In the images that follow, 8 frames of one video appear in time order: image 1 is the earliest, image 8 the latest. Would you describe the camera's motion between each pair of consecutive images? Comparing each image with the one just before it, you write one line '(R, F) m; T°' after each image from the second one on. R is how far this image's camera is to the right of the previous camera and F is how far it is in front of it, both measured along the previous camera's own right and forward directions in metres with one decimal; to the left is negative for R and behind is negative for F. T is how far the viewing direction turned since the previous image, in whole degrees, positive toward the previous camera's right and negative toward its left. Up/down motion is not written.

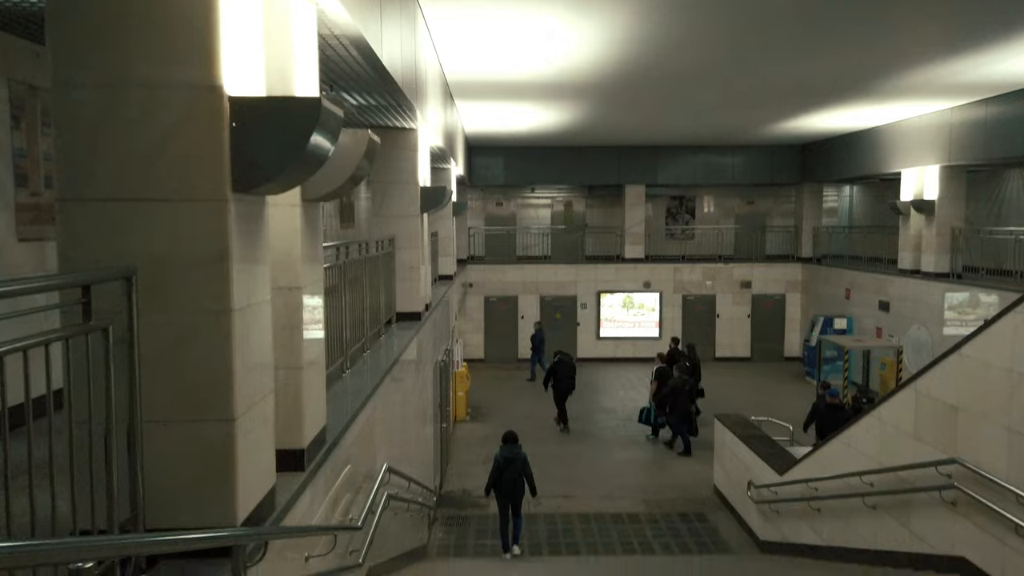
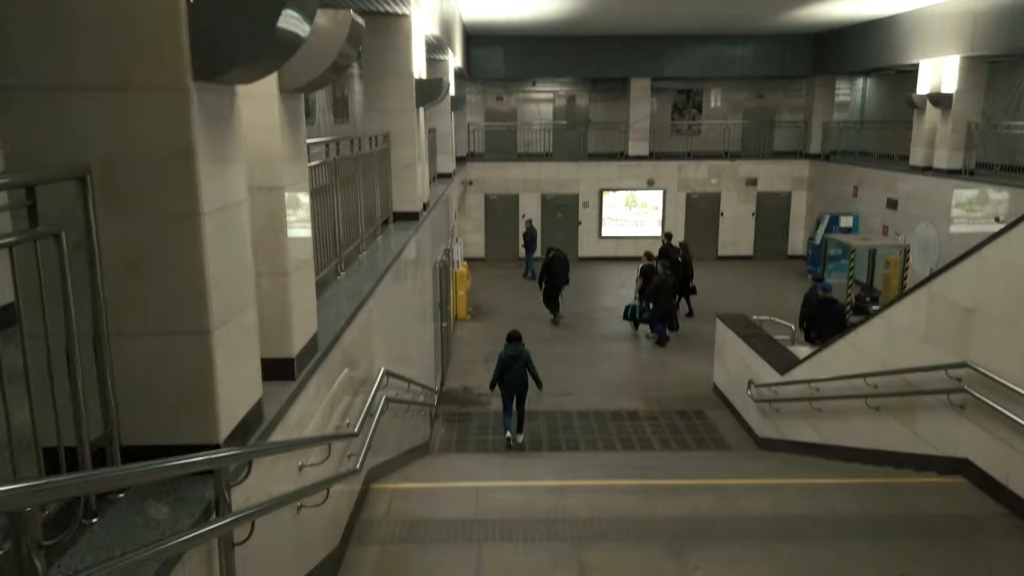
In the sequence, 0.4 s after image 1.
(0.0, +0.2) m; 0°
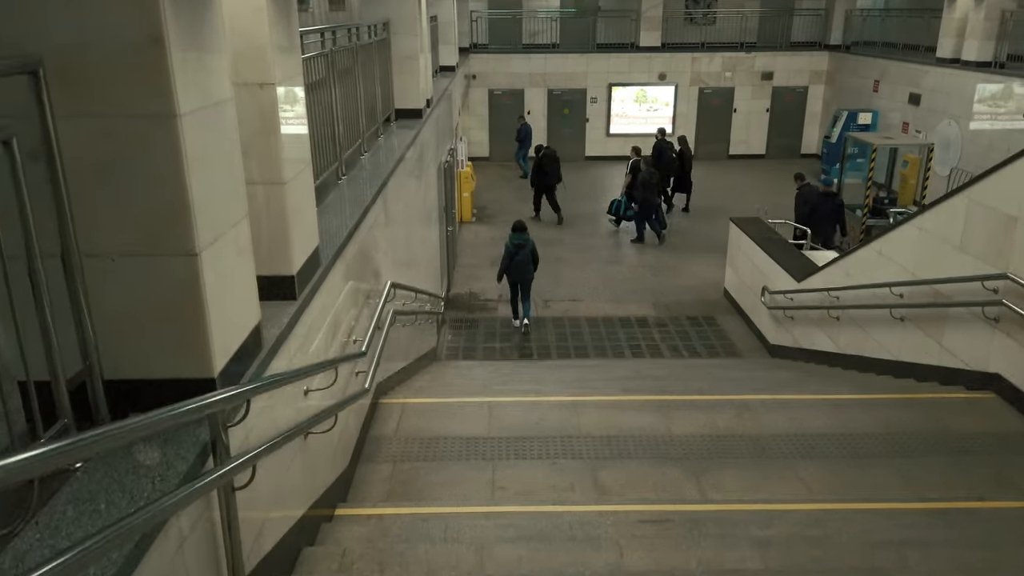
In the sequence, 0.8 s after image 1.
(-0.1, +0.3) m; 0°
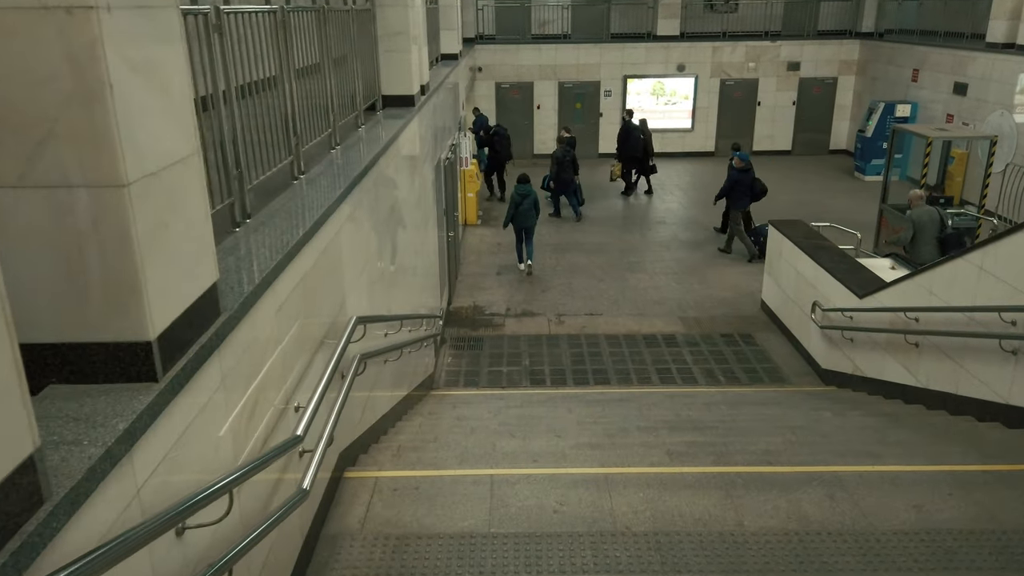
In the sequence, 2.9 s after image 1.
(0.0, +1.3) m; -1°
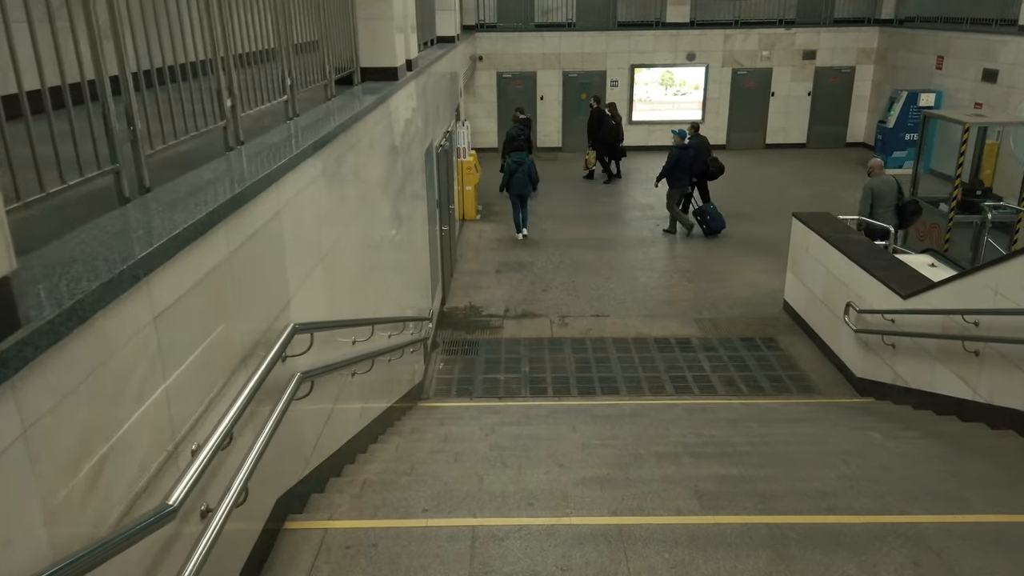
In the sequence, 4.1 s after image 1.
(+0.1, +0.8) m; 0°
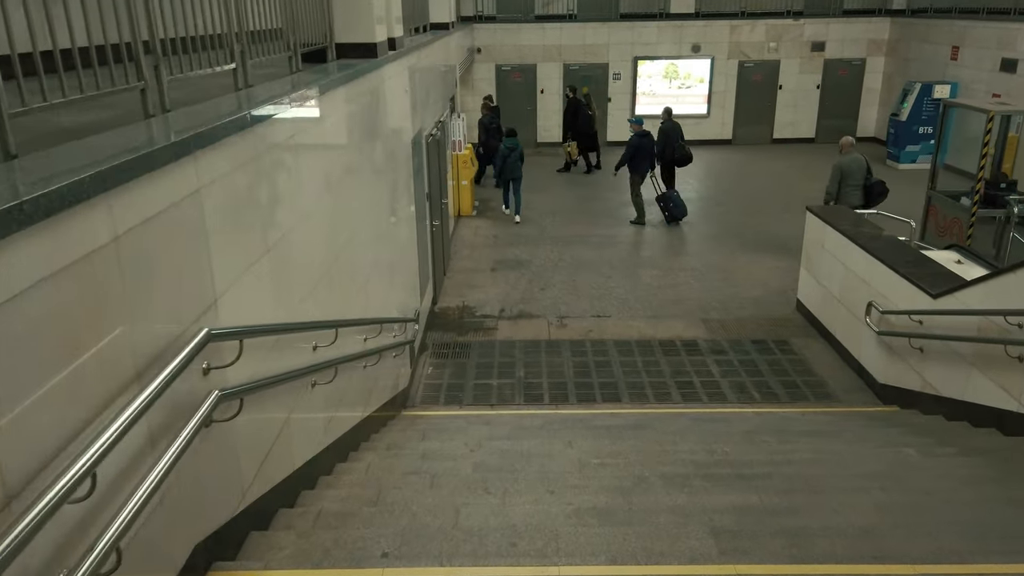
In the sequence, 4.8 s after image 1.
(+0.1, +0.6) m; 0°
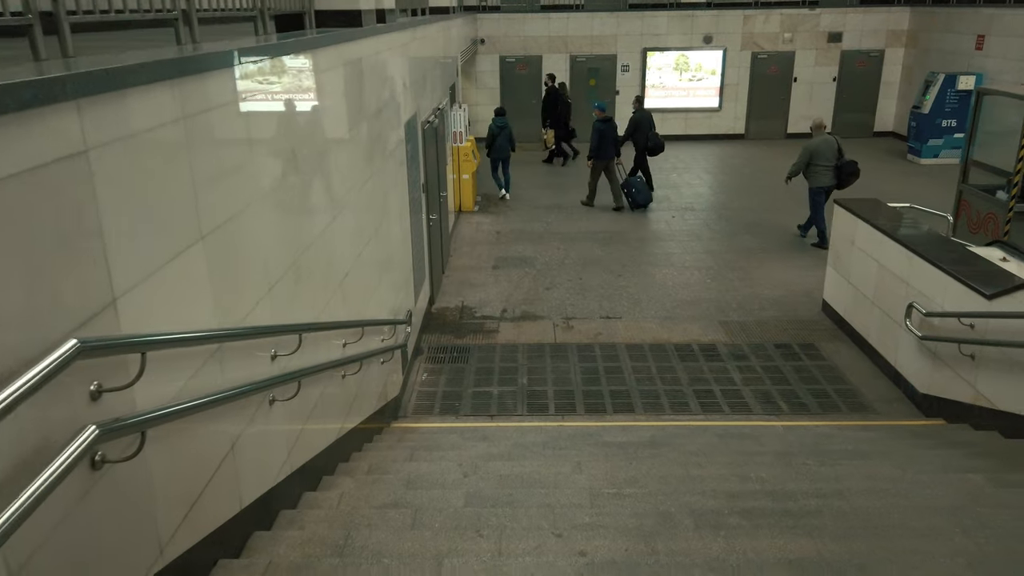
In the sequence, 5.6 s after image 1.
(0.0, +0.6) m; 0°
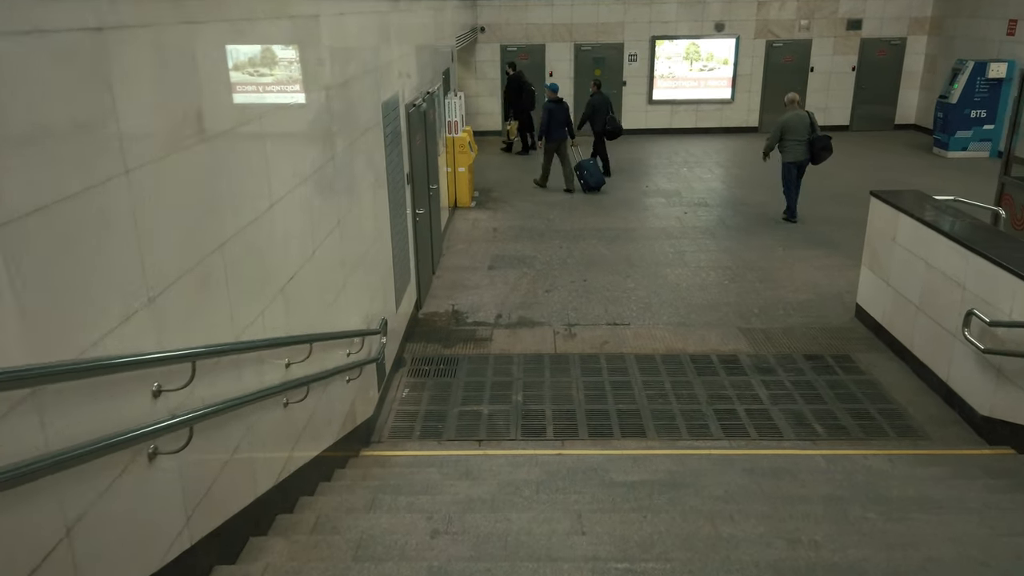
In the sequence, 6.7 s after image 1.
(+0.1, +0.8) m; 0°
